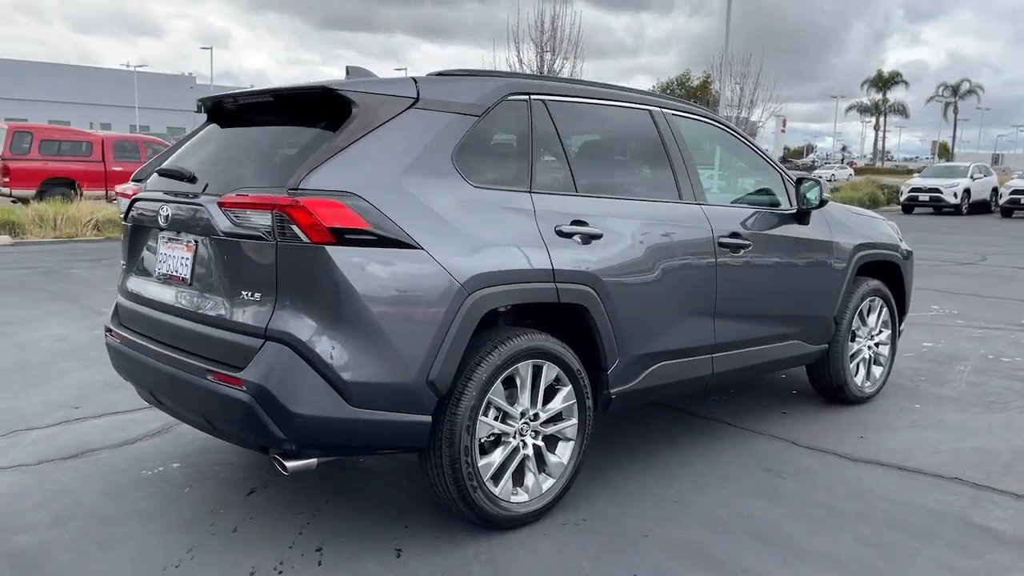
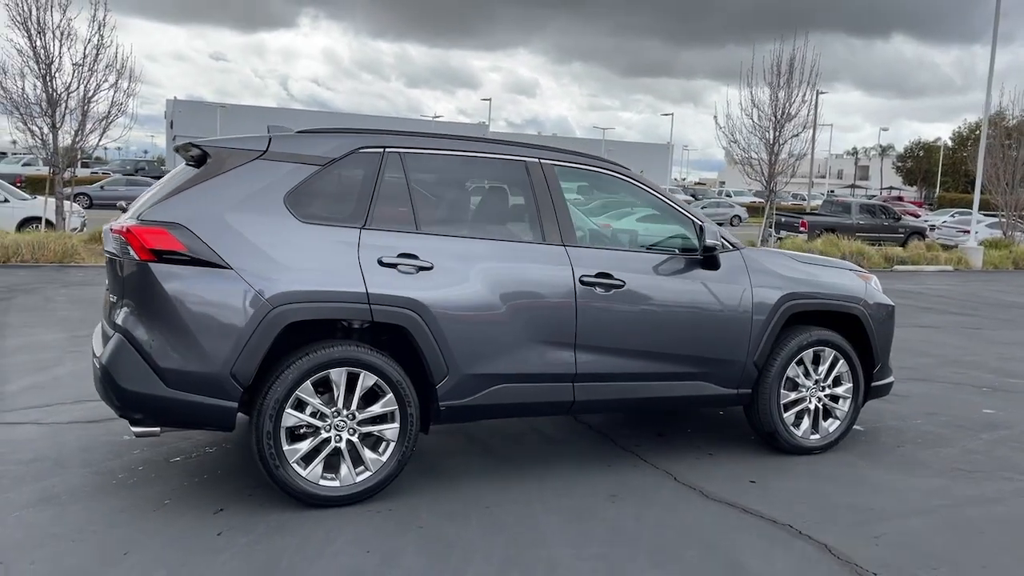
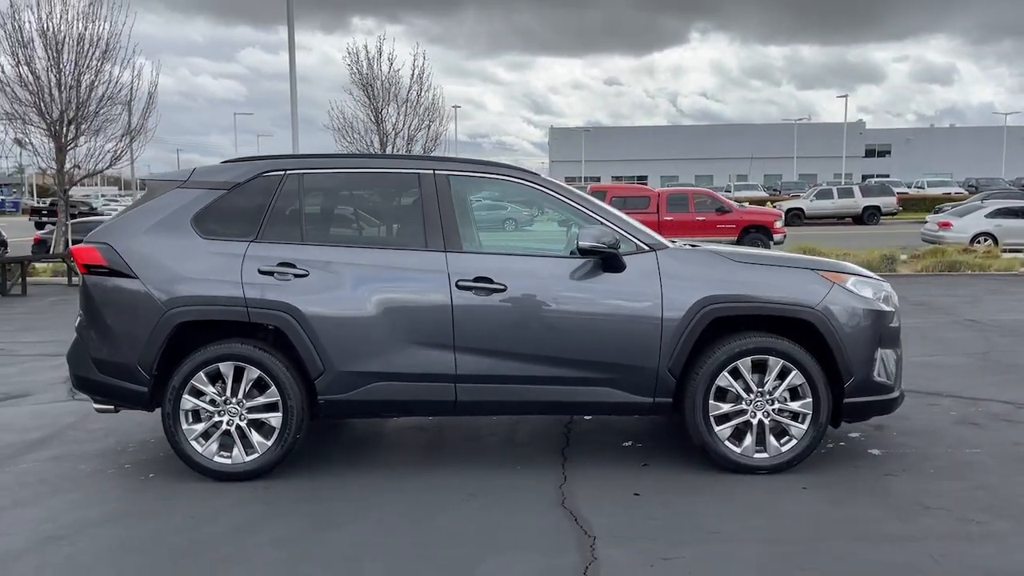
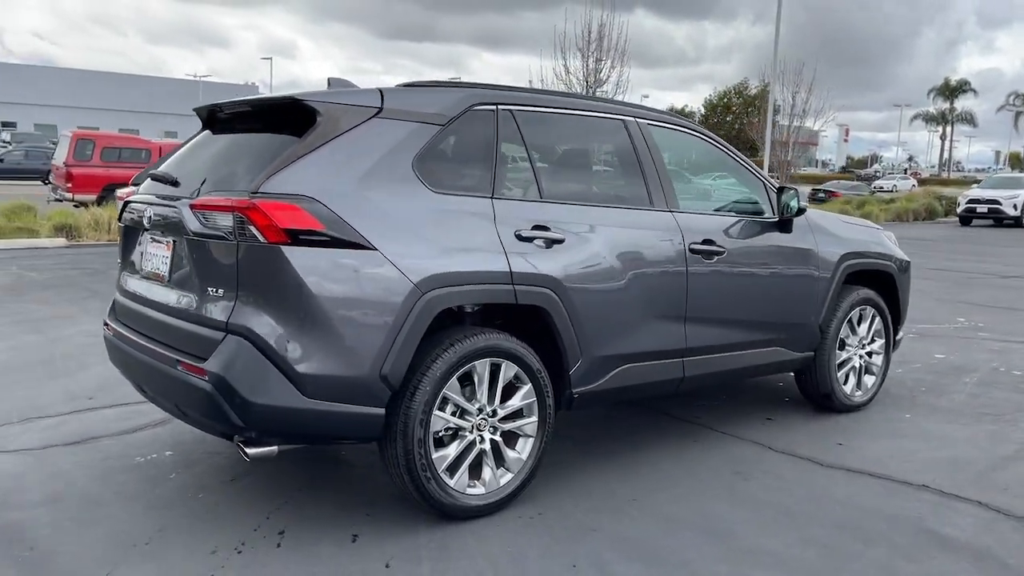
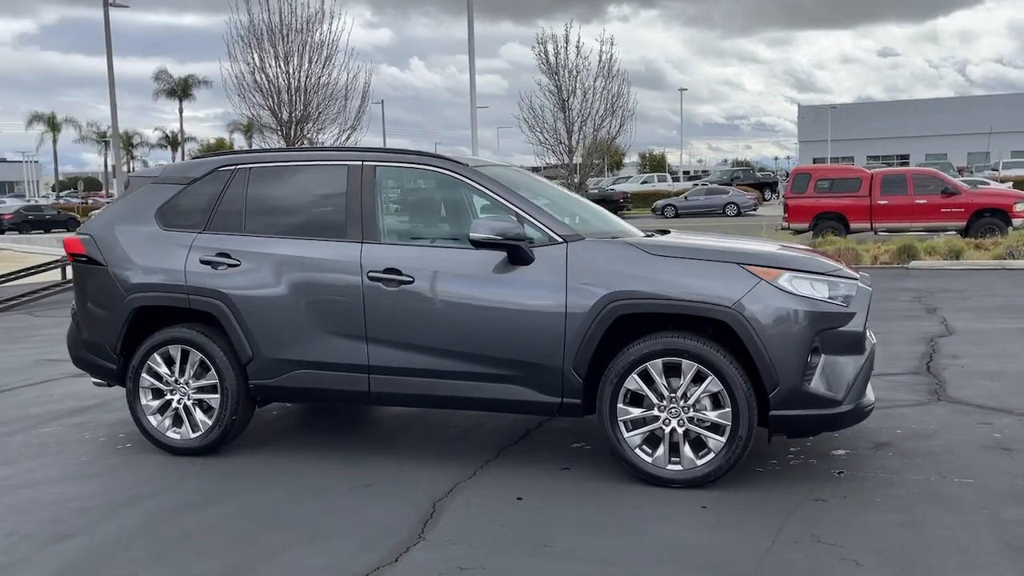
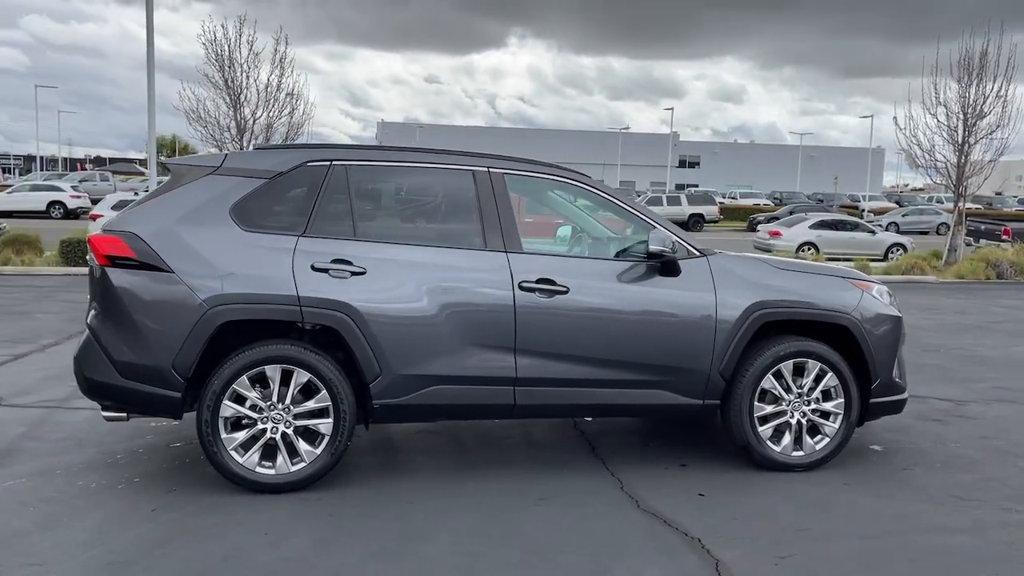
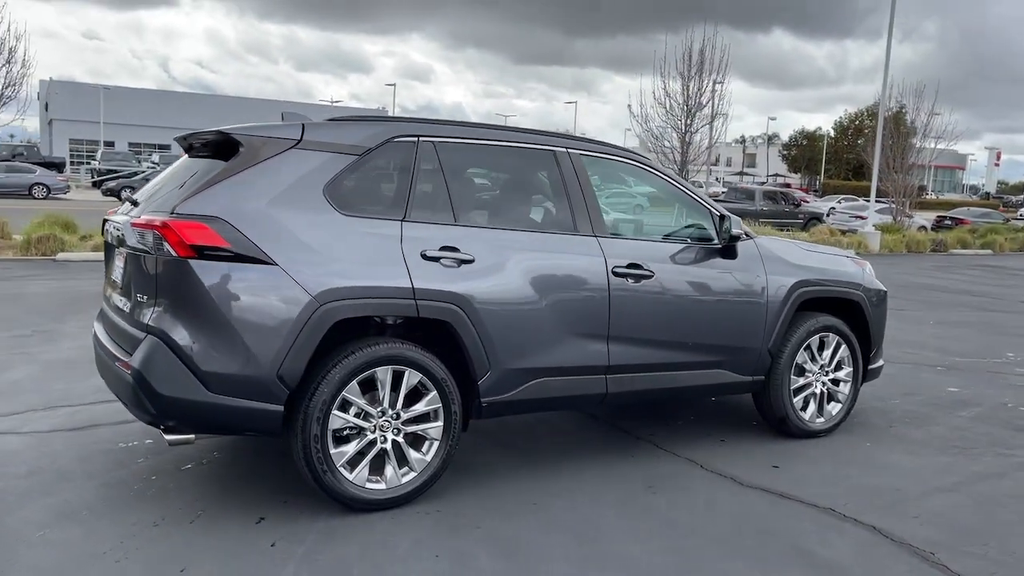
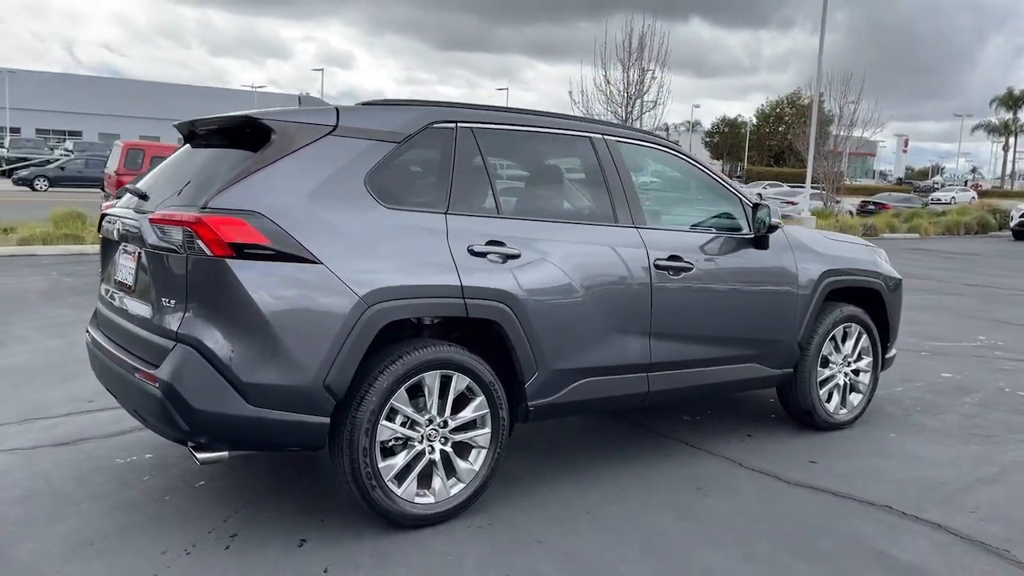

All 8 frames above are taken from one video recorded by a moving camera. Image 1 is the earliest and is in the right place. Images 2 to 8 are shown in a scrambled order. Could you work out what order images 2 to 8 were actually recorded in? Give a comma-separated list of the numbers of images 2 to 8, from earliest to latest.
4, 8, 7, 2, 6, 3, 5
